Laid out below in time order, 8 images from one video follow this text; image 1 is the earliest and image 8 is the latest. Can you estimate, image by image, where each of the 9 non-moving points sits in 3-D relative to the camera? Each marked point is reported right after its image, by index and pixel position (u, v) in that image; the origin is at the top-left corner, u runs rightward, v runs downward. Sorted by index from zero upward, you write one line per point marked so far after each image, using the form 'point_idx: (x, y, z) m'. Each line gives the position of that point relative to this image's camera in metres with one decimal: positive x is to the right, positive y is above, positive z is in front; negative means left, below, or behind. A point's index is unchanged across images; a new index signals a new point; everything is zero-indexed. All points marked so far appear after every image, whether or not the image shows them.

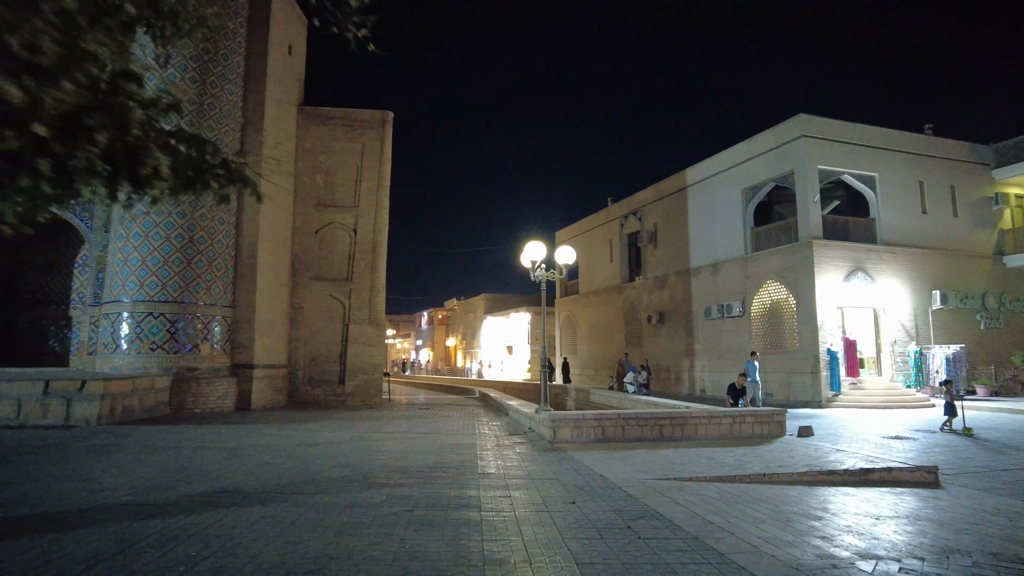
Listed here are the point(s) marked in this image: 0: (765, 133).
0: (+7.1, +4.3, +18.5) m
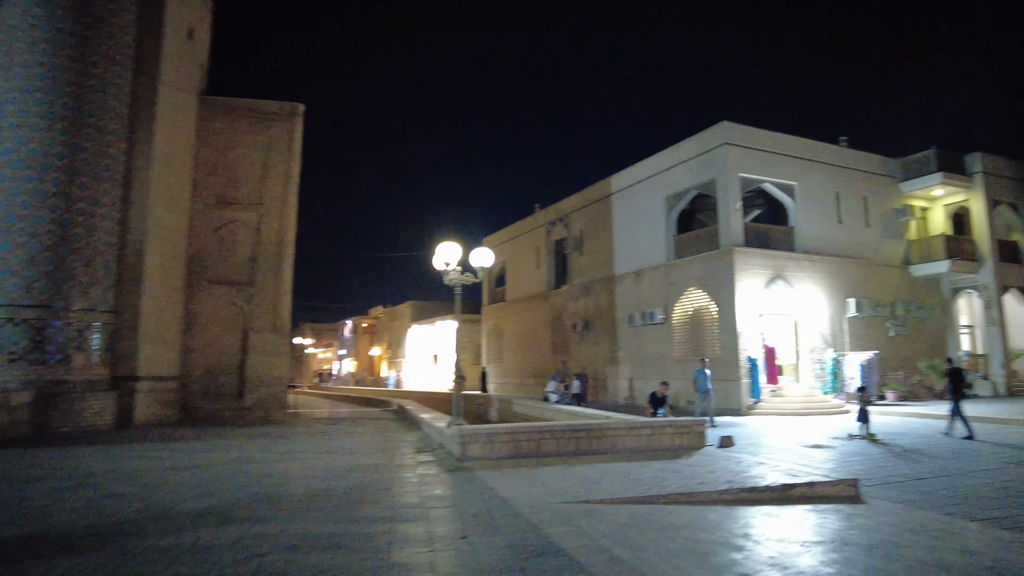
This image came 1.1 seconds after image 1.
0: (+4.9, +4.1, +18.5) m
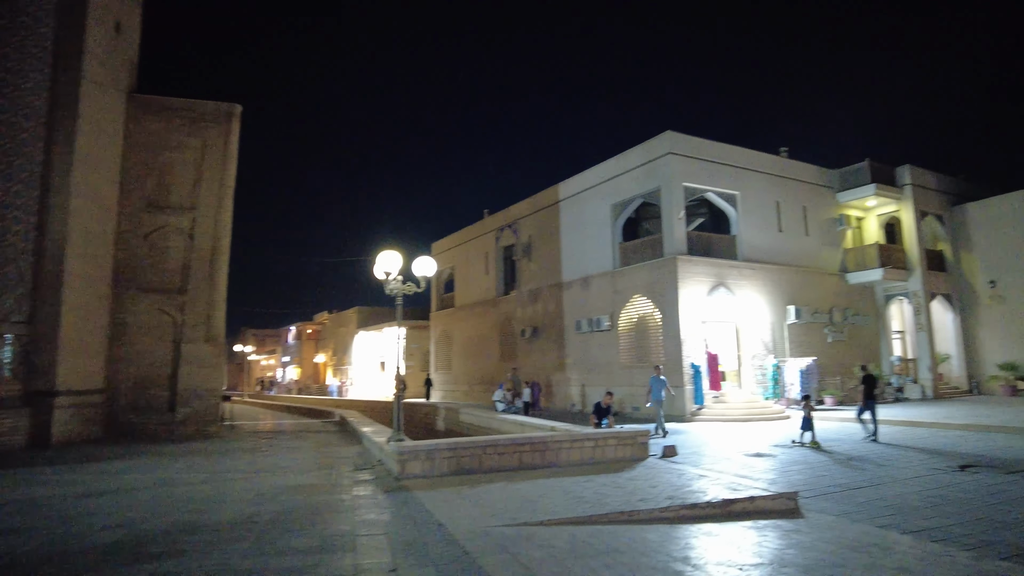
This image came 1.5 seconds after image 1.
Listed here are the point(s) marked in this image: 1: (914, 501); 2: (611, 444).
0: (+3.4, +3.9, +18.6) m
1: (+3.9, -2.1, +6.3) m
2: (+1.3, -2.1, +8.7) m
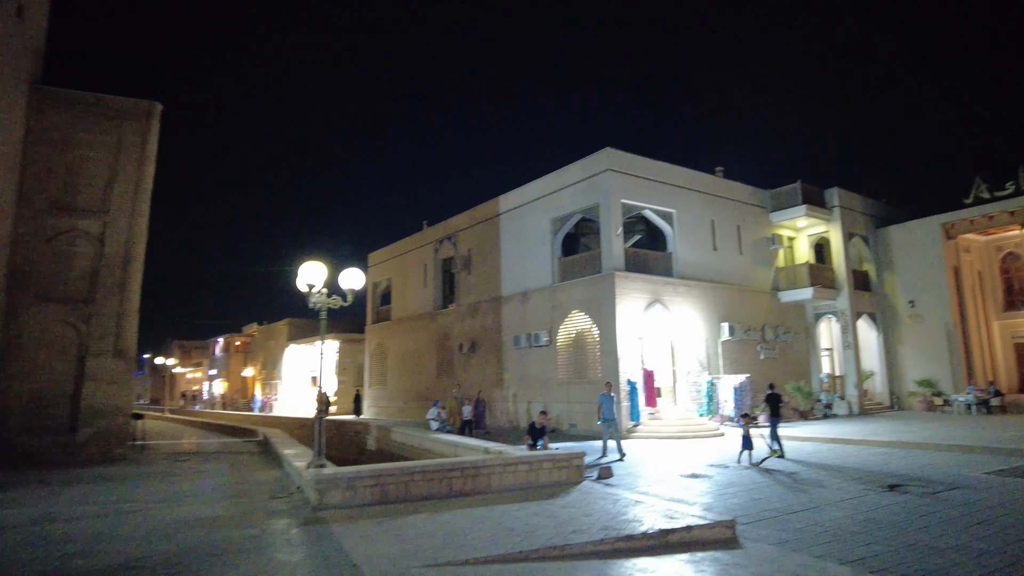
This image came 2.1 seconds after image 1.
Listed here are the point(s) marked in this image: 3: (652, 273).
0: (+1.7, +3.5, +18.5) m
1: (+3.2, -2.3, +6.2) m
2: (+0.4, -2.3, +8.4) m
3: (+3.8, +0.4, +17.7) m
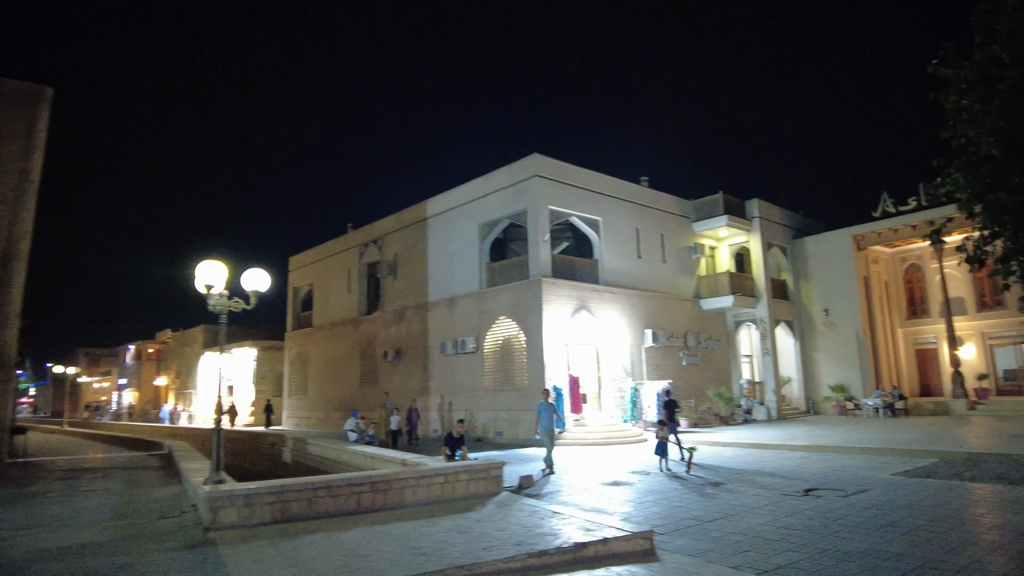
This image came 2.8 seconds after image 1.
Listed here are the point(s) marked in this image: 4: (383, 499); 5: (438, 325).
0: (-0.3, +3.3, +18.3) m
1: (+2.4, -2.3, +6.1) m
2: (-0.6, -2.3, +8.0) m
3: (+1.8, +0.2, +17.7) m
4: (-1.4, -2.4, +7.4) m
5: (-2.2, -1.1, +19.9) m
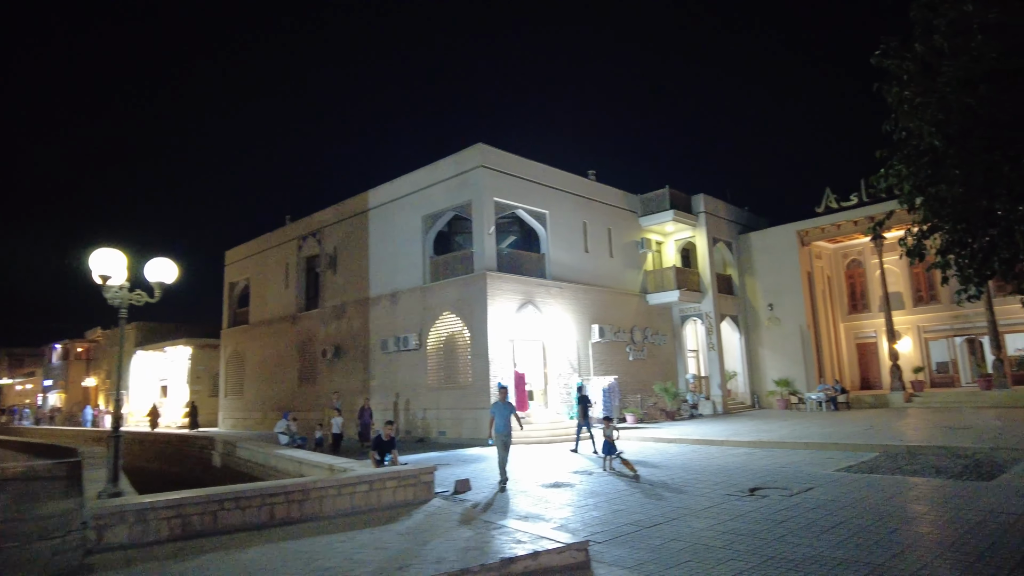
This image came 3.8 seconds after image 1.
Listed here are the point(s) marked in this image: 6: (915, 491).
0: (-1.9, +3.5, +17.6) m
1: (+1.7, -2.2, +5.7) m
2: (-1.4, -2.2, +7.4) m
3: (+0.3, +0.4, +17.2) m
4: (-2.2, -2.3, +6.7) m
5: (-3.9, -1.0, +19.1) m
6: (+4.6, -2.3, +7.5) m
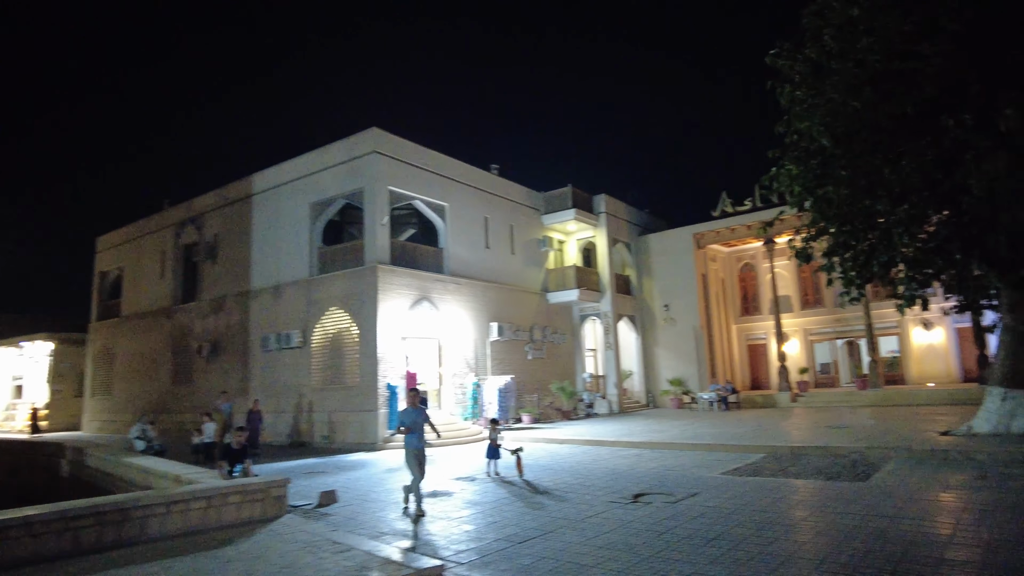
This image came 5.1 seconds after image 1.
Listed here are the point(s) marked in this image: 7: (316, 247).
0: (-4.5, +3.7, +16.5) m
1: (+0.6, -2.1, +5.2) m
2: (-2.8, -2.1, +6.4) m
3: (-2.3, +0.5, +16.4) m
4: (-3.4, -2.1, +5.6) m
5: (-6.8, -0.7, +17.7) m
6: (+3.2, -2.3, +7.3) m
7: (-5.0, +1.0, +16.8) m
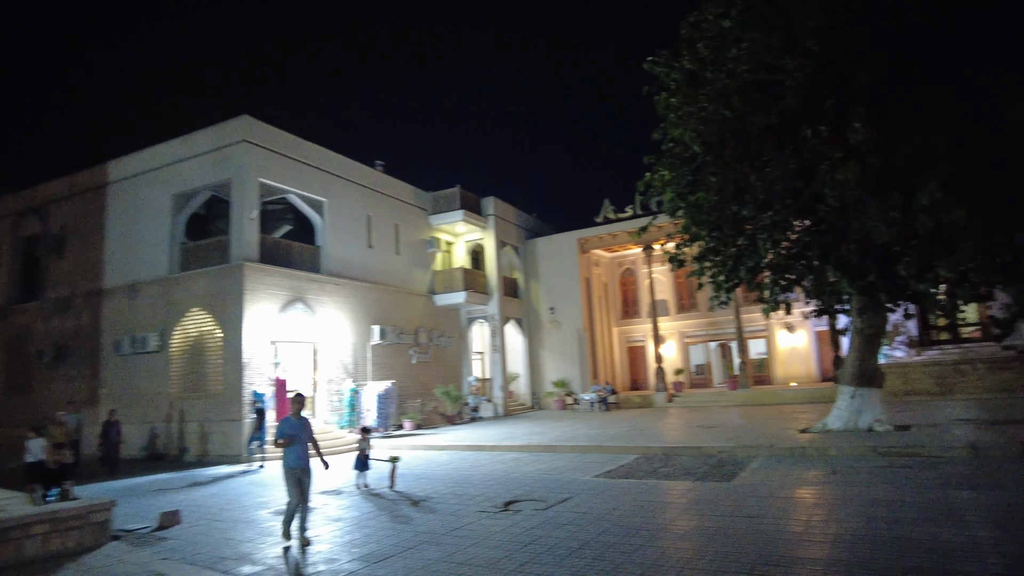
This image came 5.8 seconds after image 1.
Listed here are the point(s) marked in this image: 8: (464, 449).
0: (-7.2, +3.7, +15.2) m
1: (-0.5, -2.1, +4.8) m
2: (-4.0, -2.1, +5.5) m
3: (-5.1, +0.5, +15.4) m
4: (-4.5, -2.1, +4.6) m
5: (-9.7, -0.7, +16.0) m
6: (+1.7, -2.4, +7.4) m
7: (-7.8, +1.1, +15.4) m
8: (-0.9, -3.2, +12.8) m
